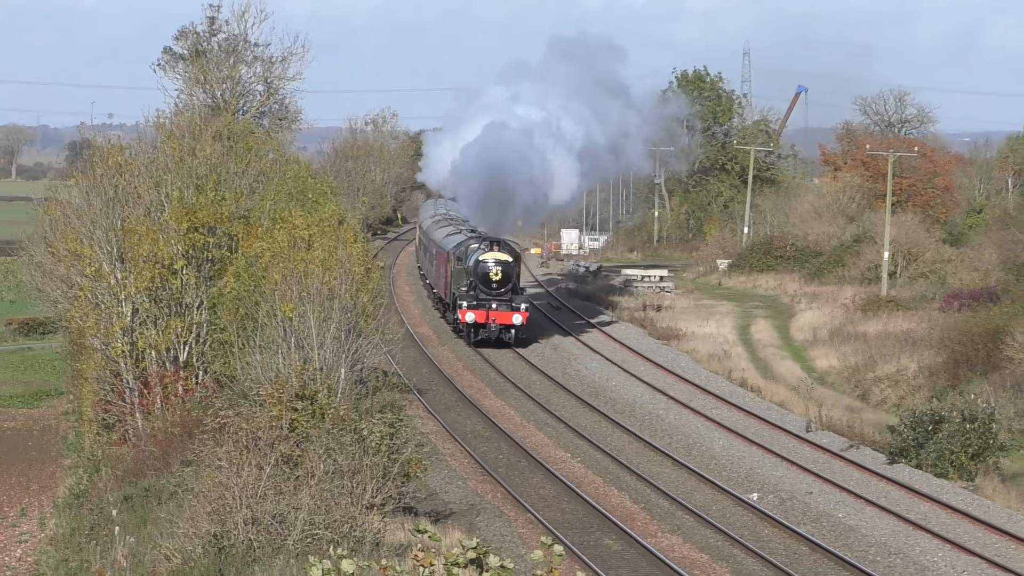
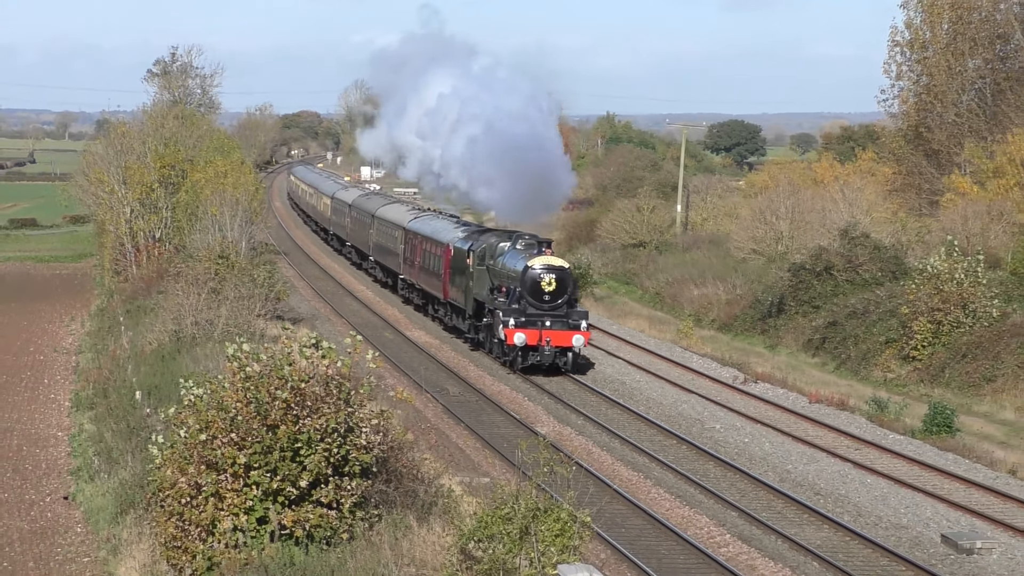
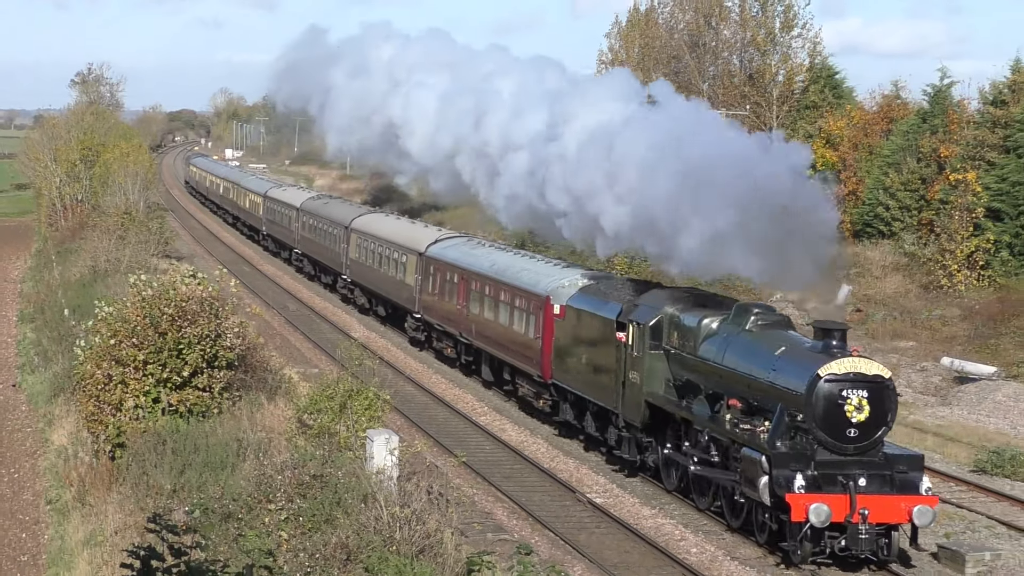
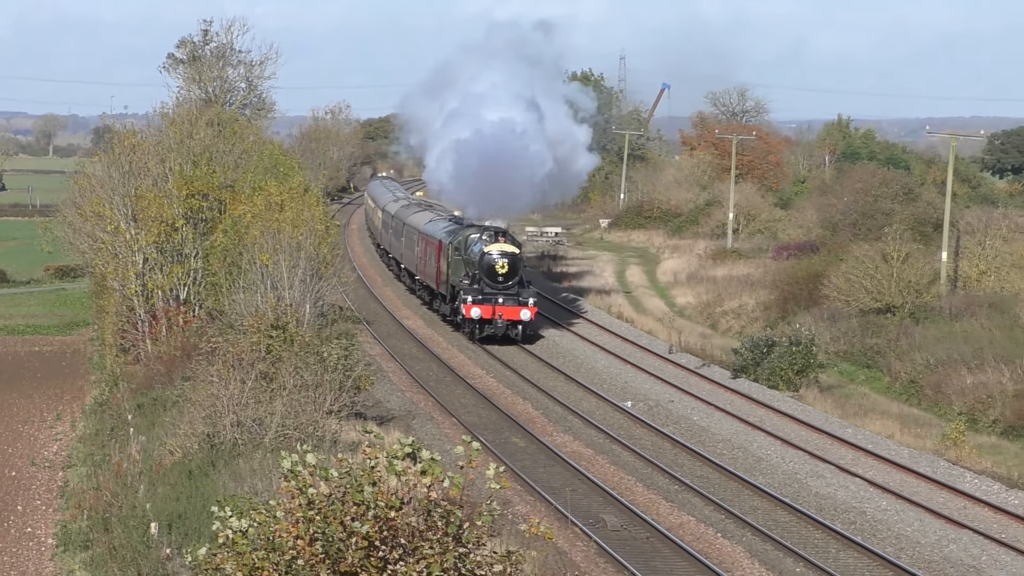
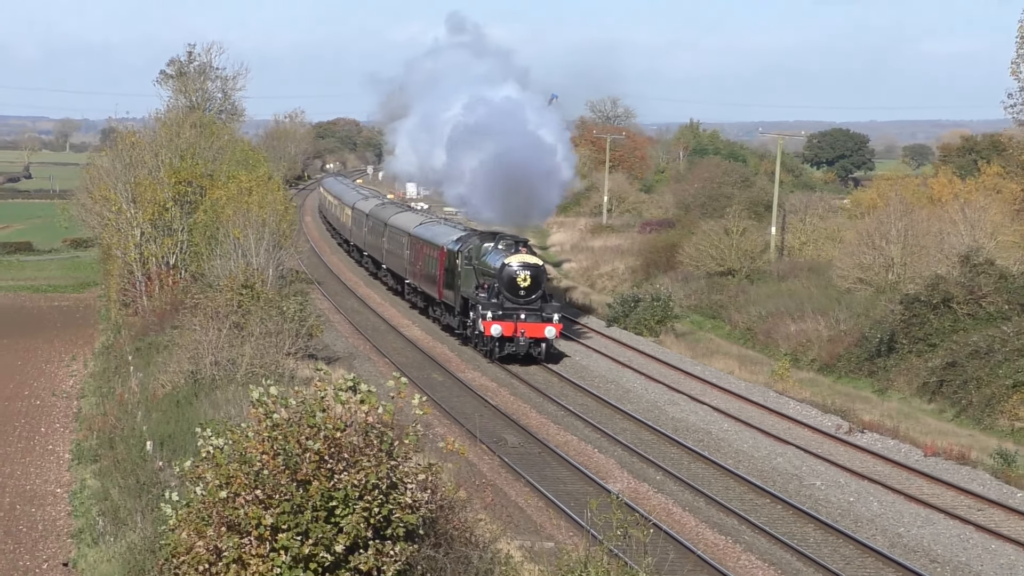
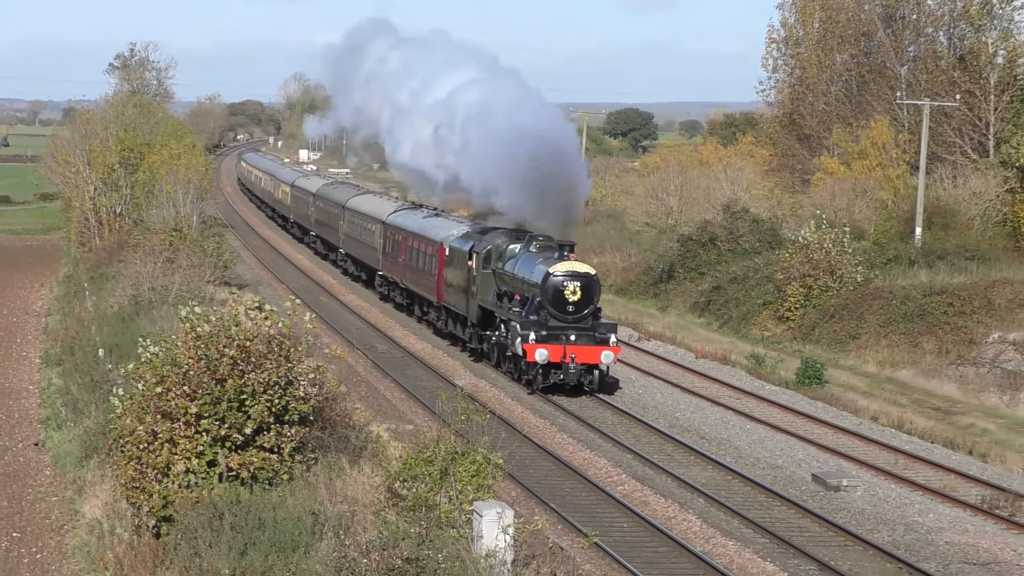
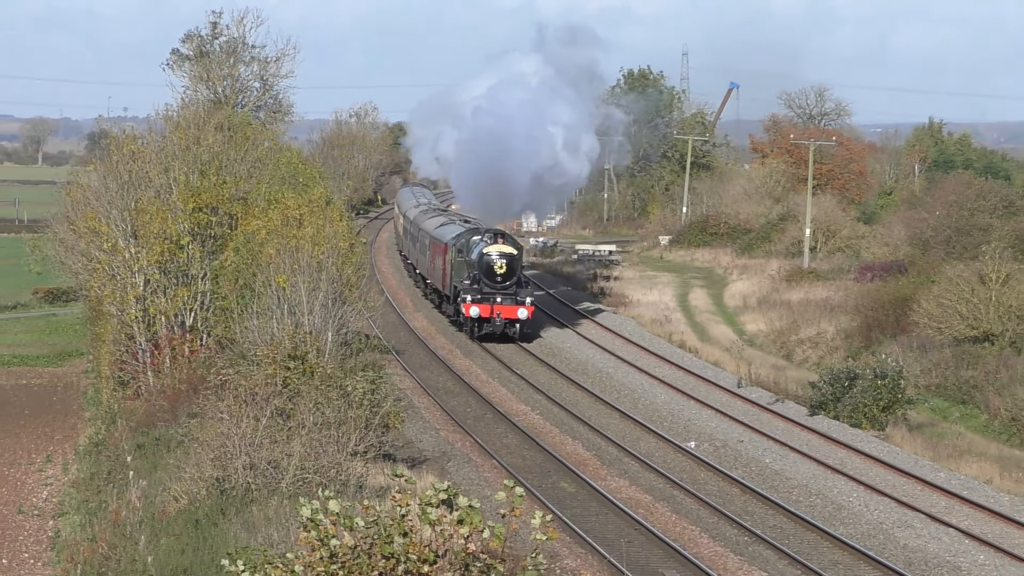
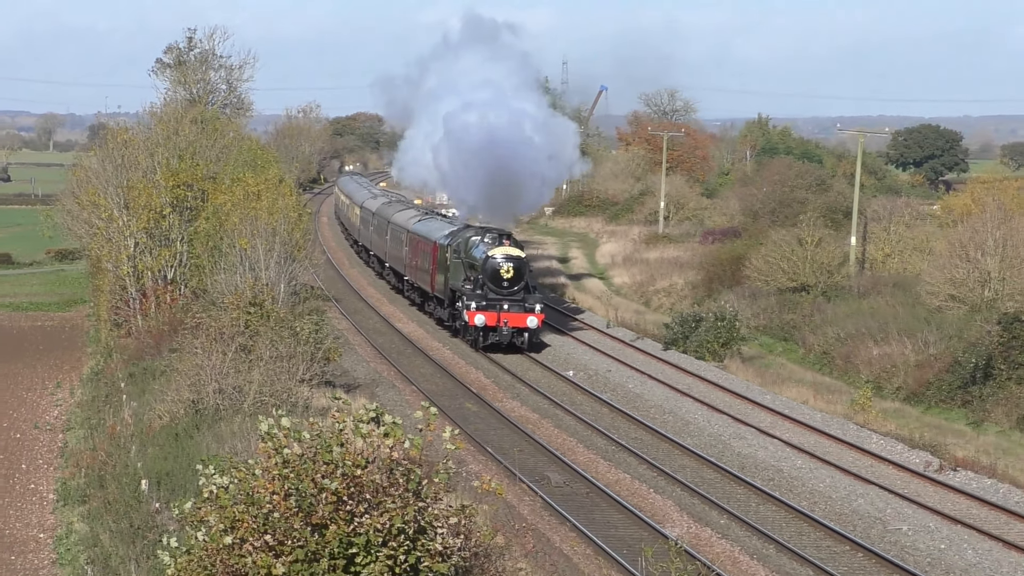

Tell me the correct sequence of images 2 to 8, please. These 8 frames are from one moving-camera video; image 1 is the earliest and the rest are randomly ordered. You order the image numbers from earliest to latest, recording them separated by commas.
7, 4, 8, 5, 2, 6, 3
